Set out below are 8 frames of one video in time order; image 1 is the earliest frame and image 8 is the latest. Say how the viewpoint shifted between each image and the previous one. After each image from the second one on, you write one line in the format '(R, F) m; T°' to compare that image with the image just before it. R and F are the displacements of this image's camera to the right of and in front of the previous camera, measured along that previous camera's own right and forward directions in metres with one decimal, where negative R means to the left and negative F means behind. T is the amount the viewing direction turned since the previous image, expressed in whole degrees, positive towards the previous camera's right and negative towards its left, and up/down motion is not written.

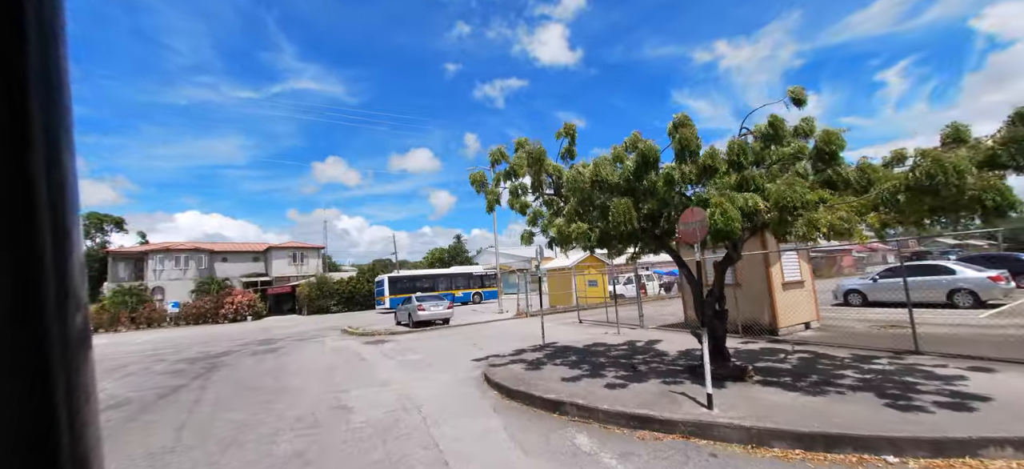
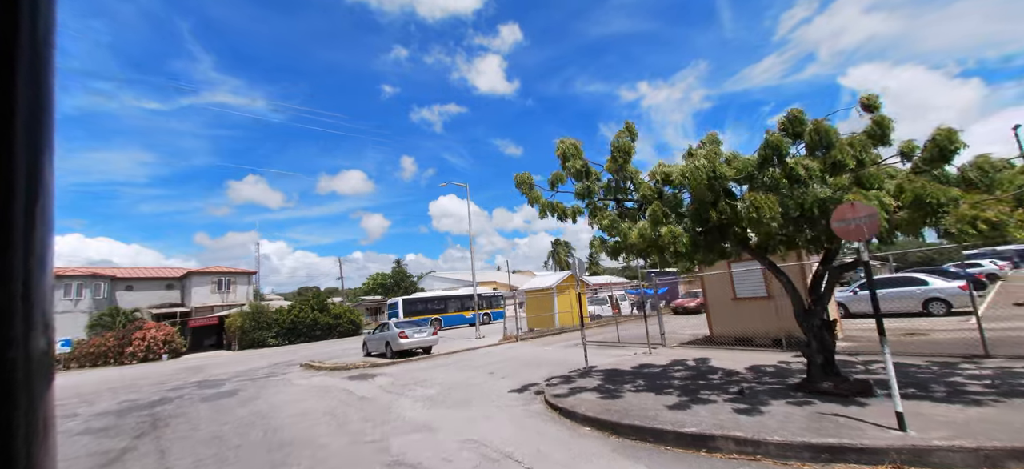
(-2.6, +1.5) m; +10°
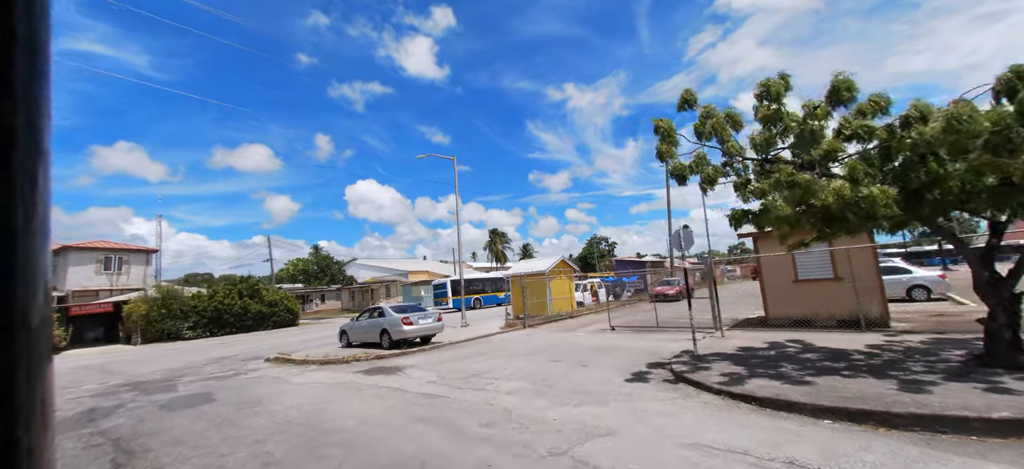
(-4.0, +2.2) m; +12°
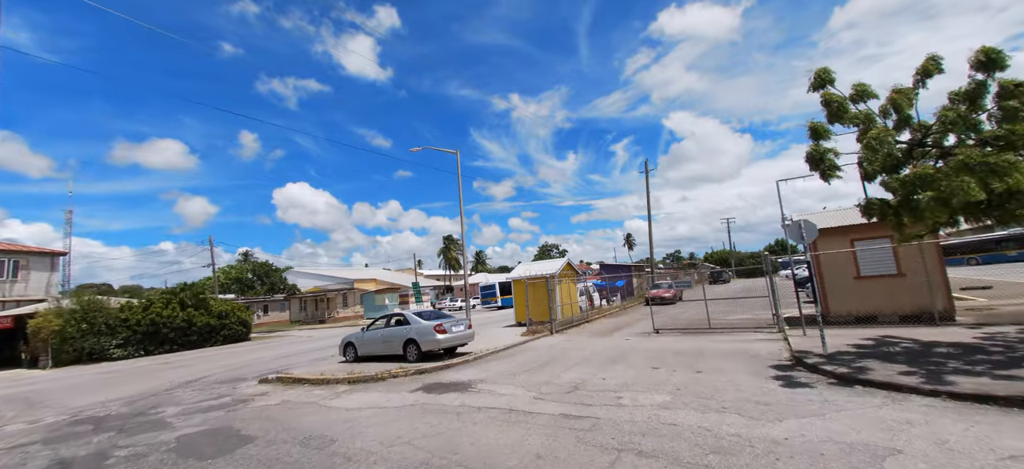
(-3.4, +1.7) m; +9°
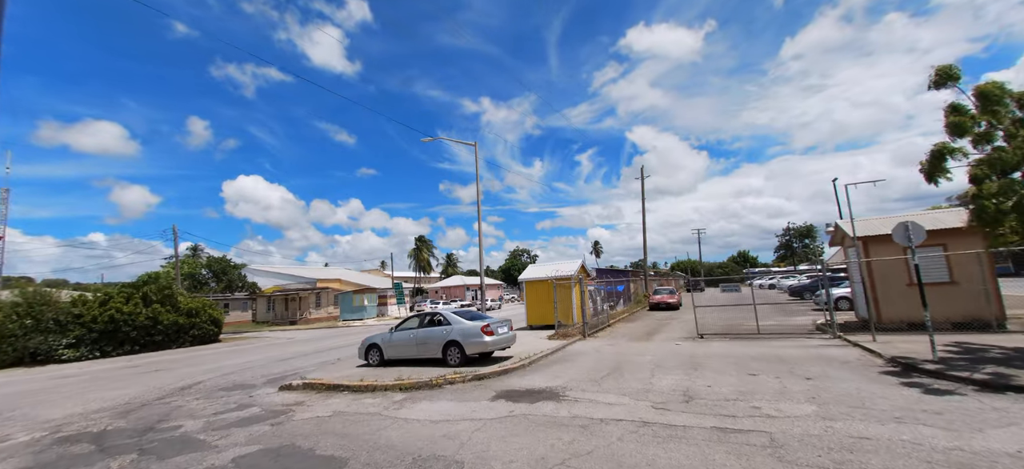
(-2.6, +1.1) m; +6°
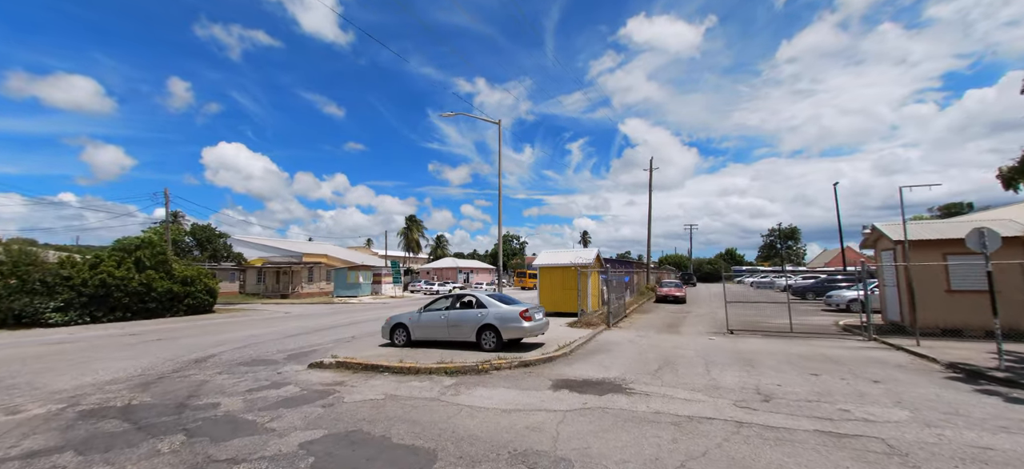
(-1.5, +0.6) m; +2°
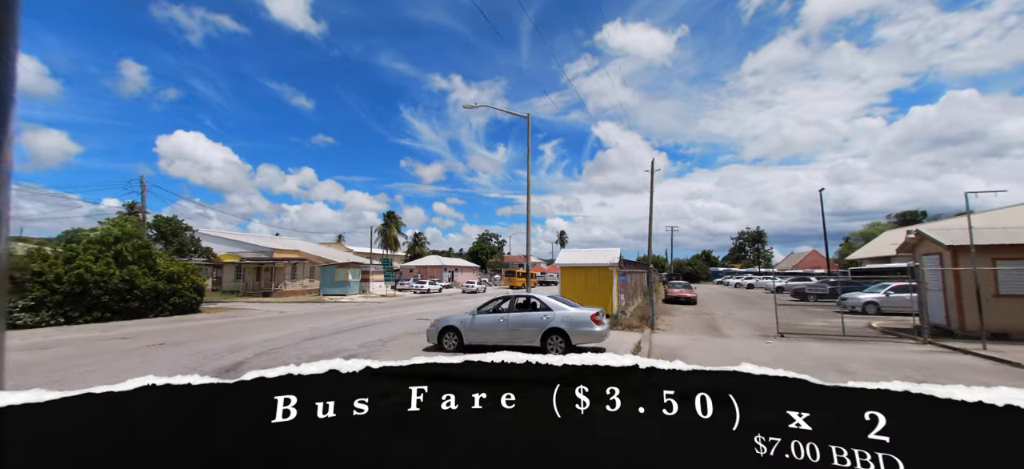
(-2.4, +0.9) m; +4°
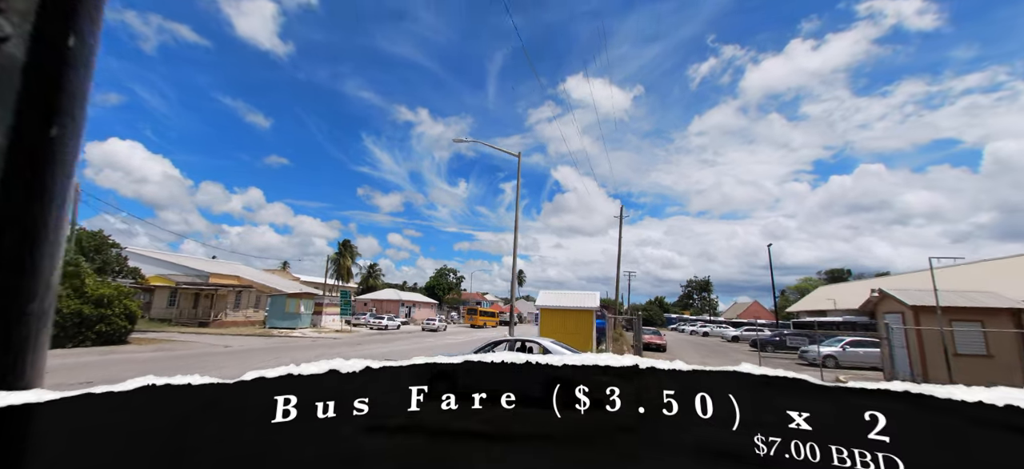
(-1.2, +0.5) m; +6°
